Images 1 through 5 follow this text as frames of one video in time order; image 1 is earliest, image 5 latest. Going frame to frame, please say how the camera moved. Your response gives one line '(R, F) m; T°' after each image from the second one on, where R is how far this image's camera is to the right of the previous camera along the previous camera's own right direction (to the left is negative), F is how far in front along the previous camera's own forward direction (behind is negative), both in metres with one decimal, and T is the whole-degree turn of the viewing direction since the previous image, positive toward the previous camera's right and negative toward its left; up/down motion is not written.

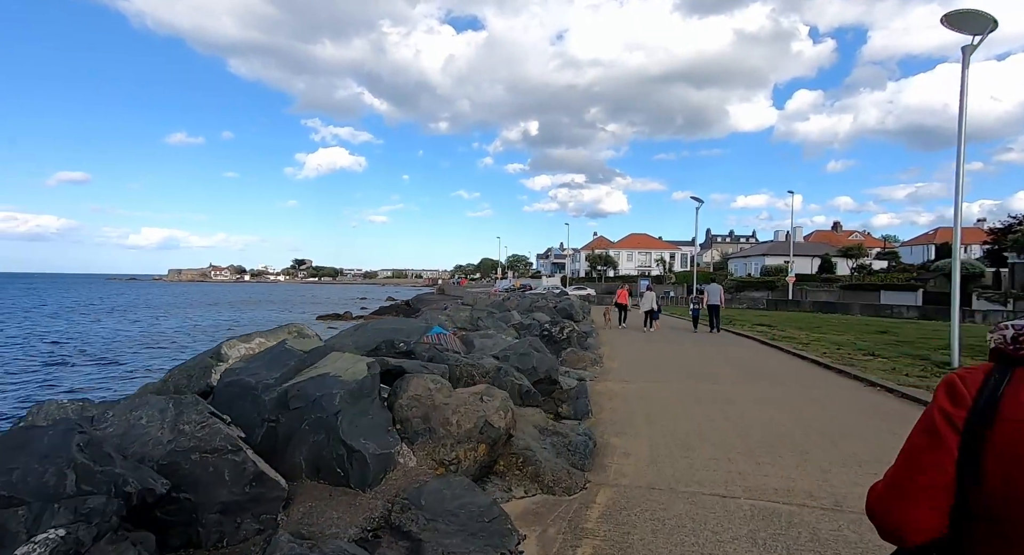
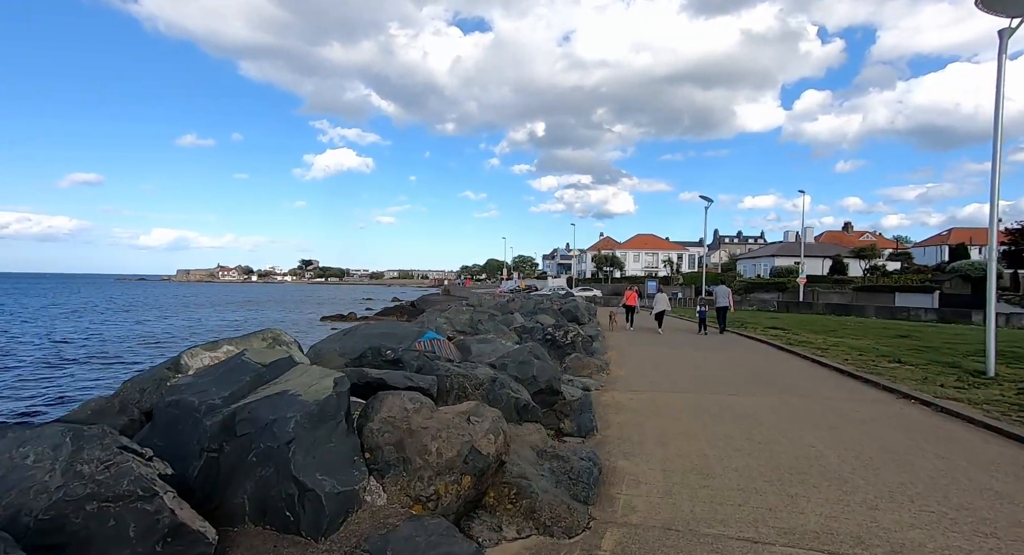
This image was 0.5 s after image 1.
(+0.1, +0.7) m; -1°
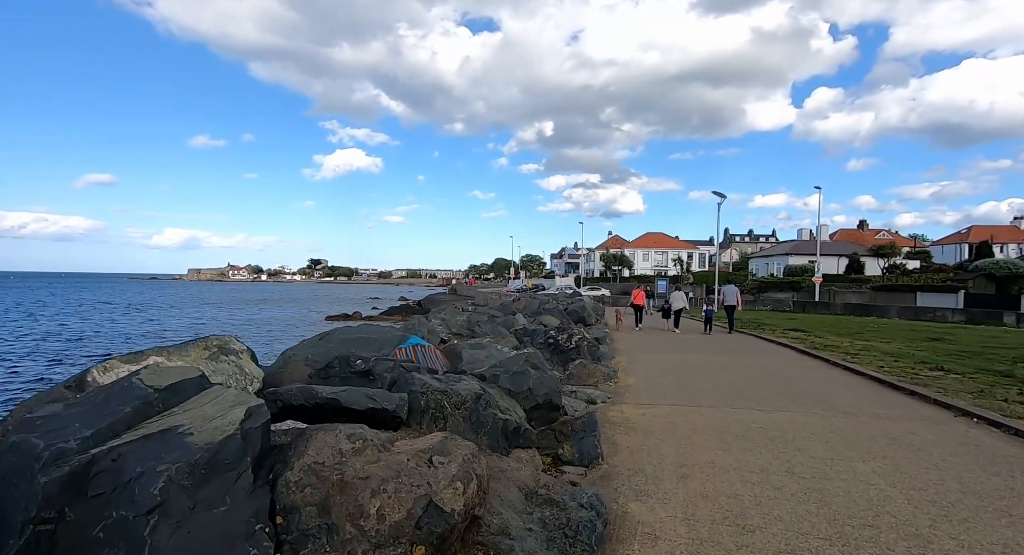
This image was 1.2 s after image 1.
(+0.2, +1.1) m; -1°
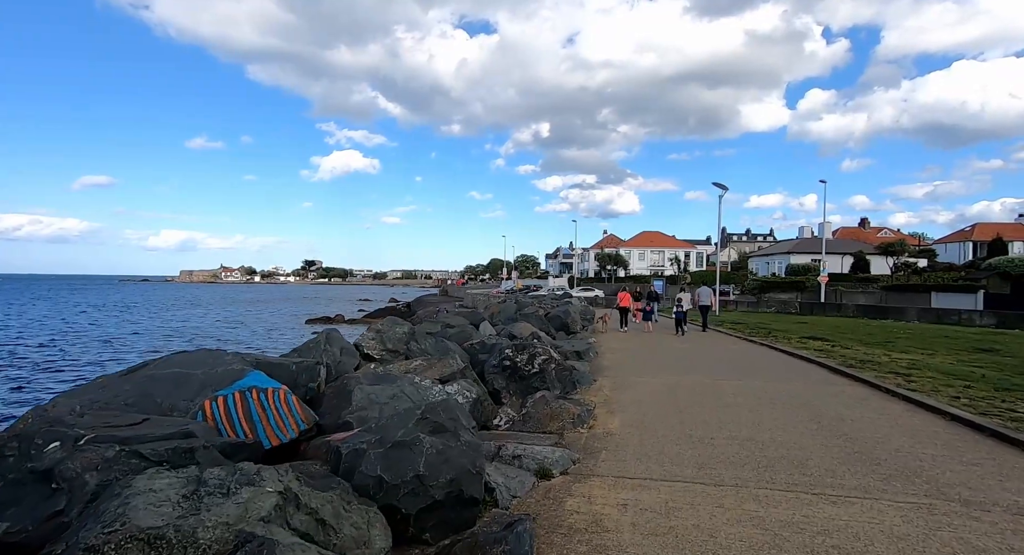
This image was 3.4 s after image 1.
(+0.8, +3.1) m; 0°
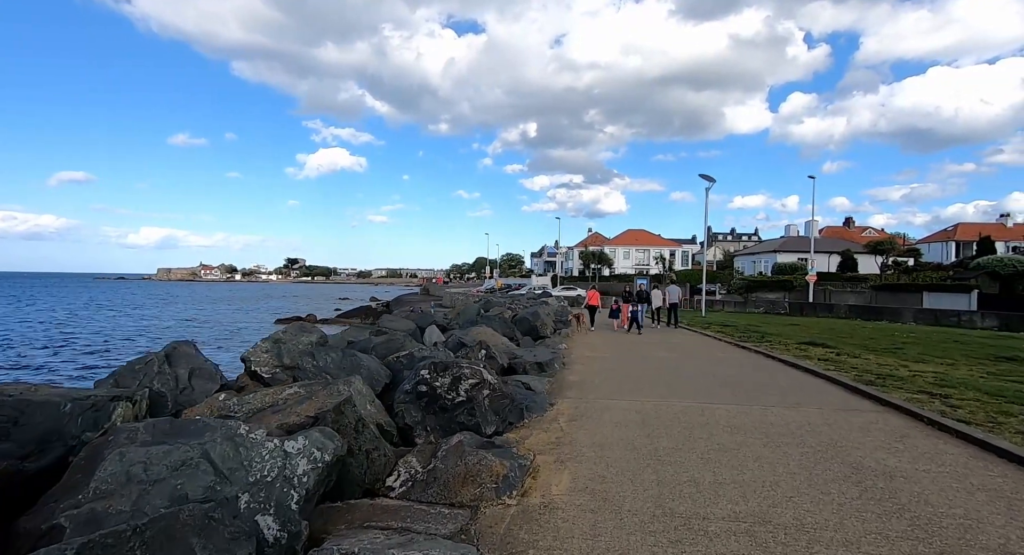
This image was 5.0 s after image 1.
(+0.8, +2.4) m; +1°
